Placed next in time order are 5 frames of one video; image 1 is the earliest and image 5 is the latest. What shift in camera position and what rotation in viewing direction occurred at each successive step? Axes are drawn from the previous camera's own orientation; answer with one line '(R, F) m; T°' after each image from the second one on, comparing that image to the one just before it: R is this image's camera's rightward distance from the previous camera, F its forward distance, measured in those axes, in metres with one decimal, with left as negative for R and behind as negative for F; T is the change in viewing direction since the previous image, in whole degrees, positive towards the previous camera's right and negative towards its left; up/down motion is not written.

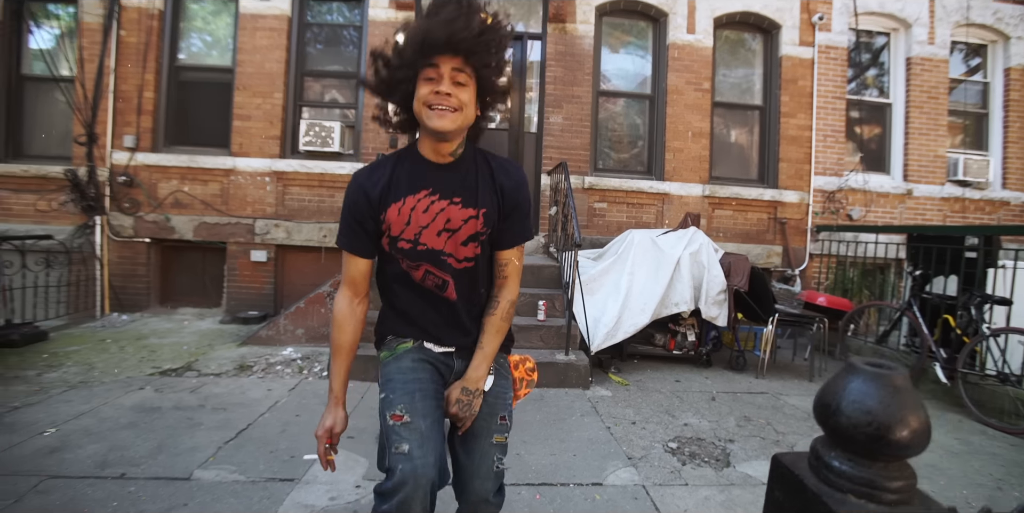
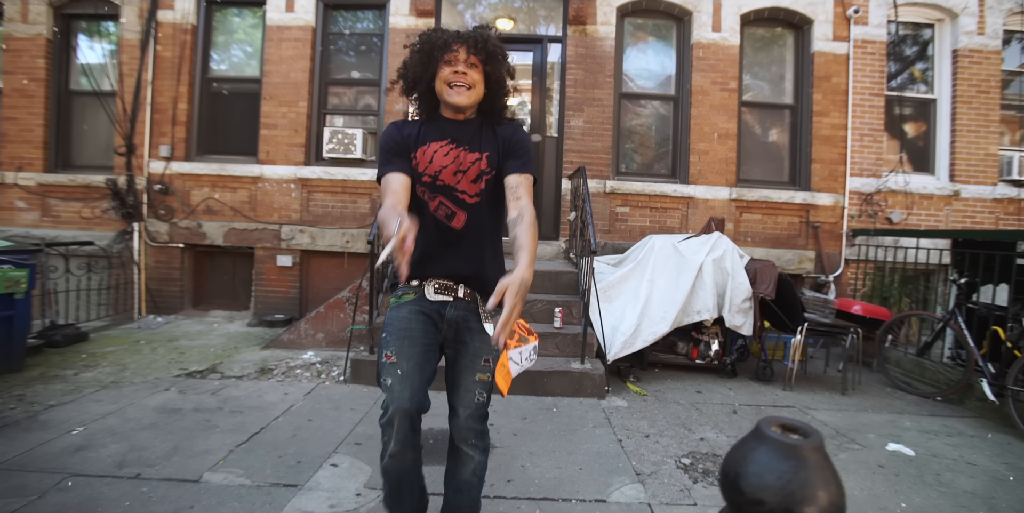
(+0.2, +0.1) m; -4°
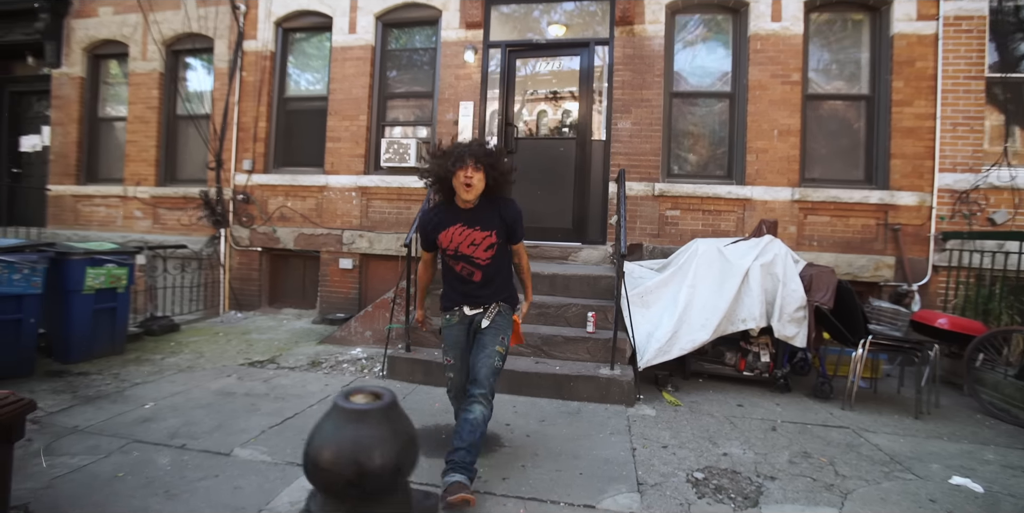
(+0.6, 0.0) m; -10°
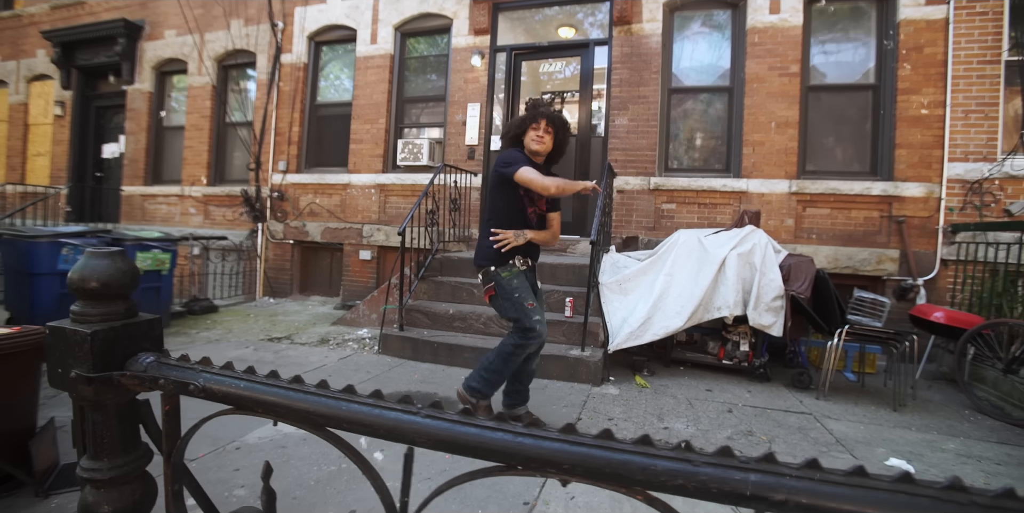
(+0.8, -0.3) m; -7°
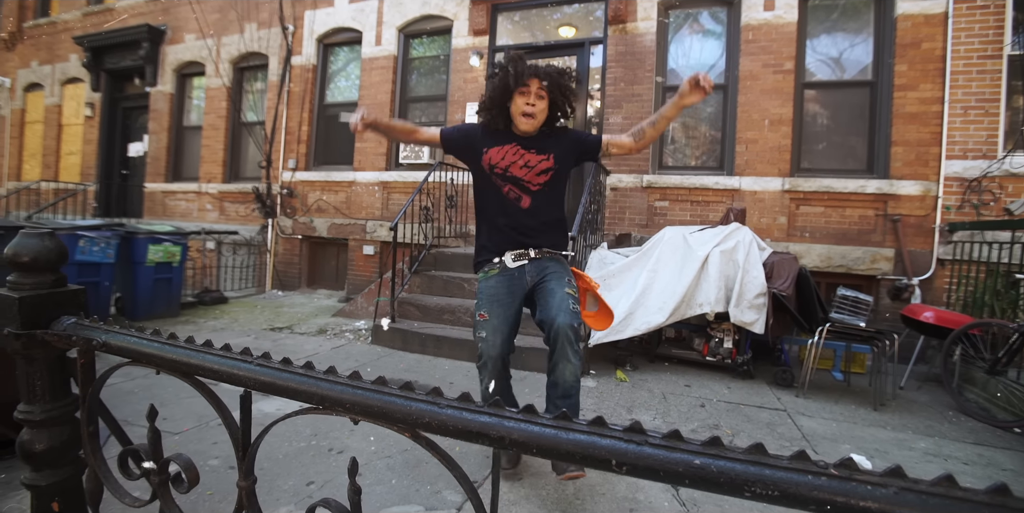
(+0.4, -0.1) m; -3°
